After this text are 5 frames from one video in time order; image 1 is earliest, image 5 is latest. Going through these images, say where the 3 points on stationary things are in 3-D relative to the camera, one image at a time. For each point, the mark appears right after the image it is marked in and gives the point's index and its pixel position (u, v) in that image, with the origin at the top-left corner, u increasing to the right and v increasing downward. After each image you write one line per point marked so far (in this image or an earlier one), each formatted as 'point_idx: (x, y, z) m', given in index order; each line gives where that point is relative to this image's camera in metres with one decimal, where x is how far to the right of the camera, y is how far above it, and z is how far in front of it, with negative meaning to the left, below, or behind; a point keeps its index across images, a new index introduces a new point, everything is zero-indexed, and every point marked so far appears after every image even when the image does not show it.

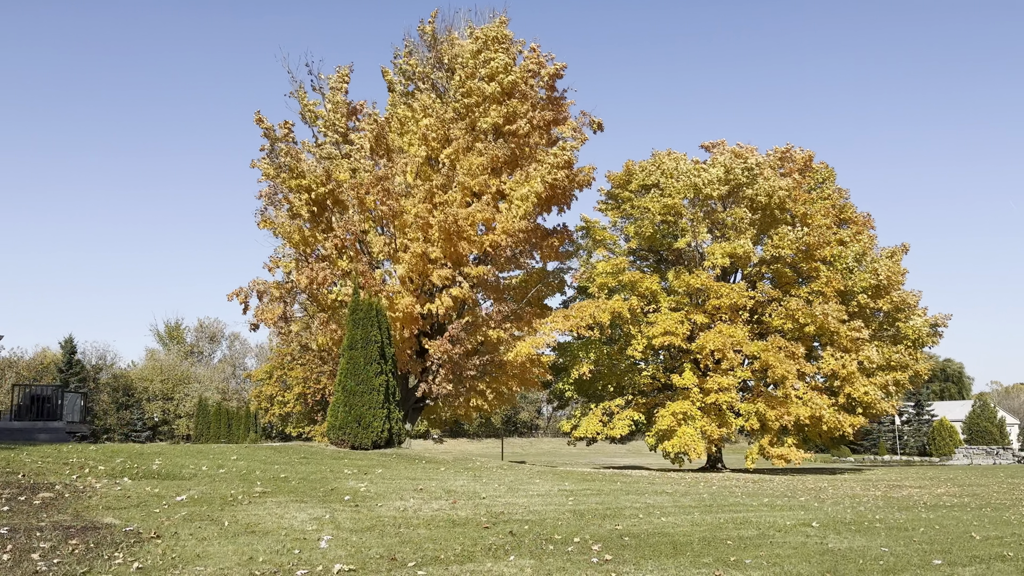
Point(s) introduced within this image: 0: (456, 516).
0: (-0.6, -2.5, +7.9) m
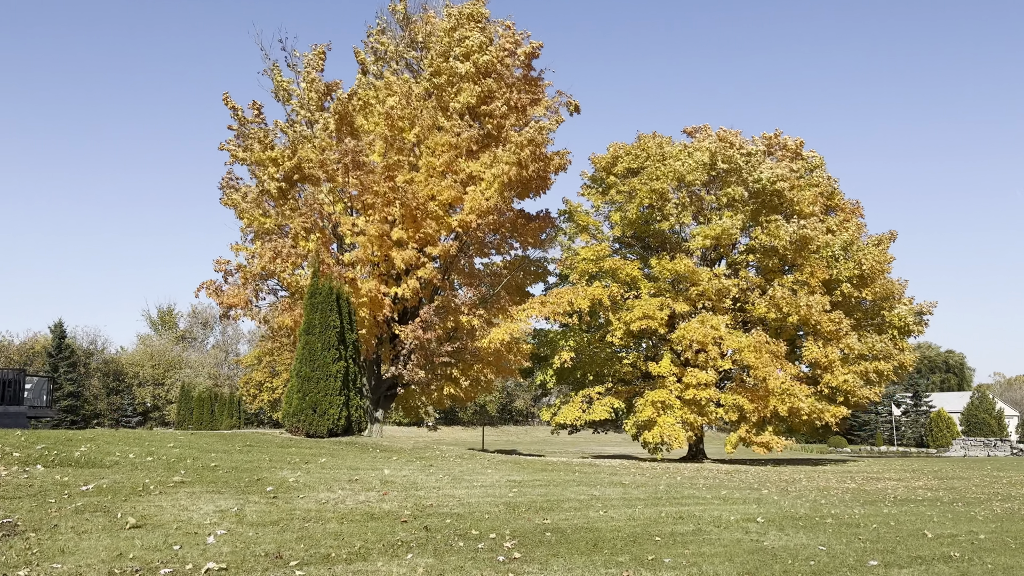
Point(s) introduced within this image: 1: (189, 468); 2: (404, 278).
0: (-1.4, -2.3, +7.5) m
1: (-4.0, -2.2, +8.9) m
2: (-2.7, +0.3, +18.6) m
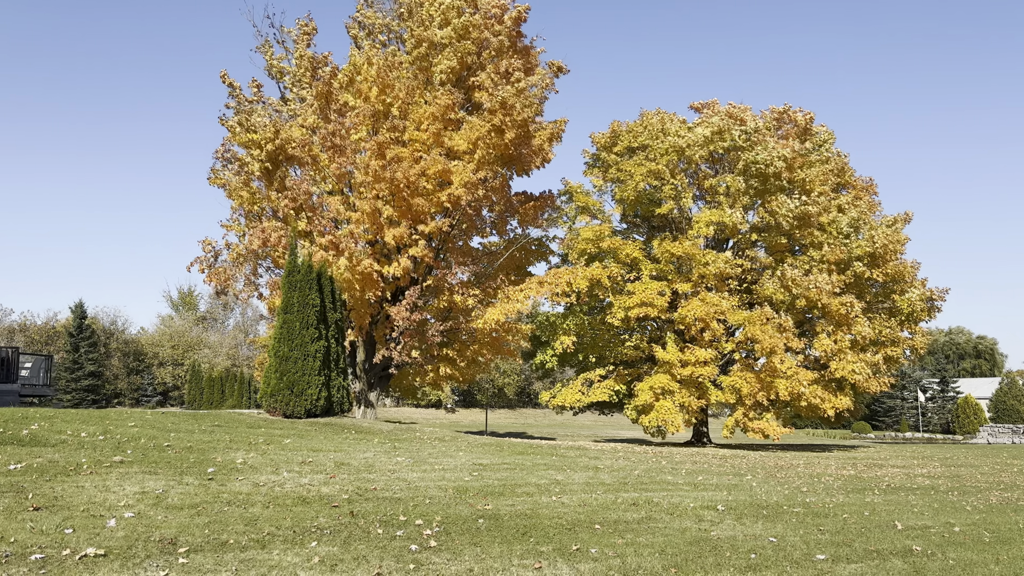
0: (-2.0, -2.0, +7.2) m
1: (-4.5, -1.9, +8.7) m
2: (-3.0, +0.8, +18.3) m
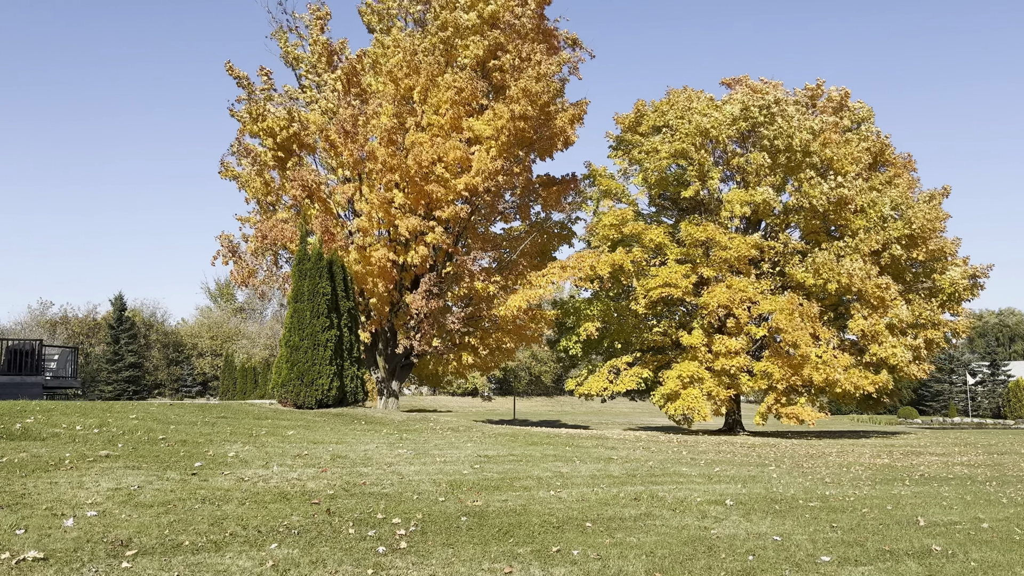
0: (-2.1, -1.9, +6.9) m
1: (-4.5, -1.8, +8.6) m
2: (-2.5, +1.1, +18.0) m
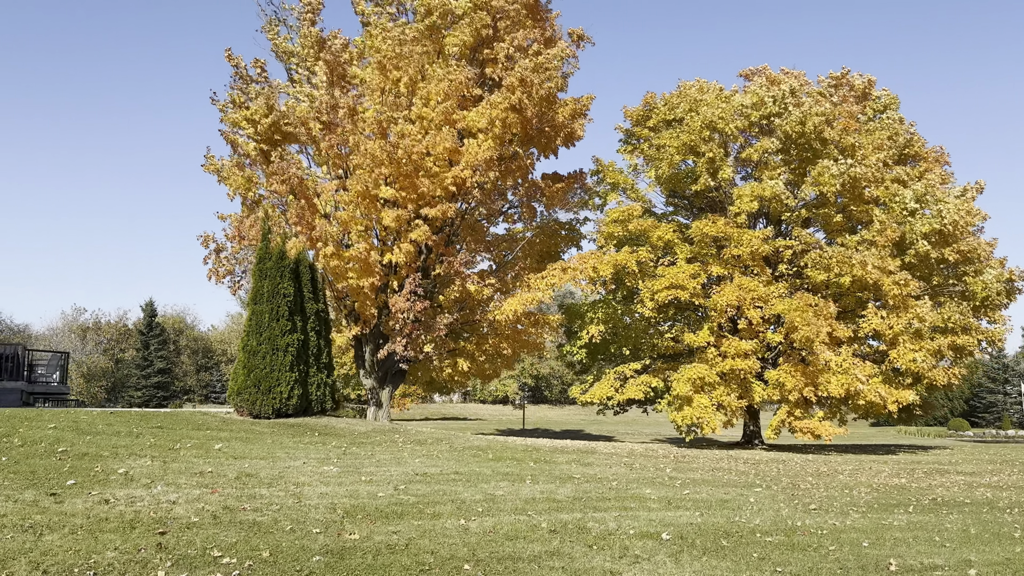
0: (-2.9, -1.9, +6.0) m
1: (-5.3, -1.8, +7.8) m
2: (-2.8, +1.0, +17.2) m
